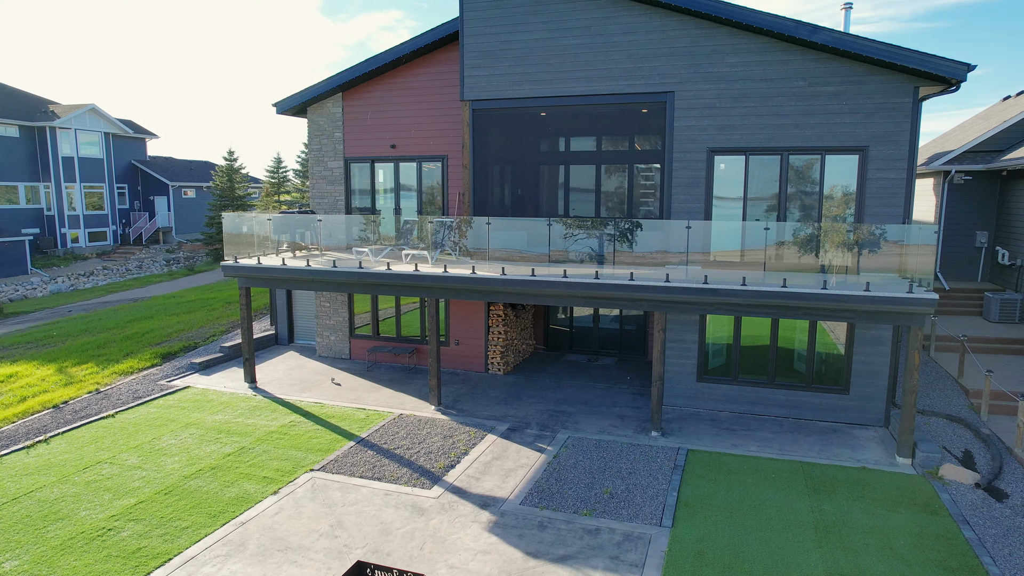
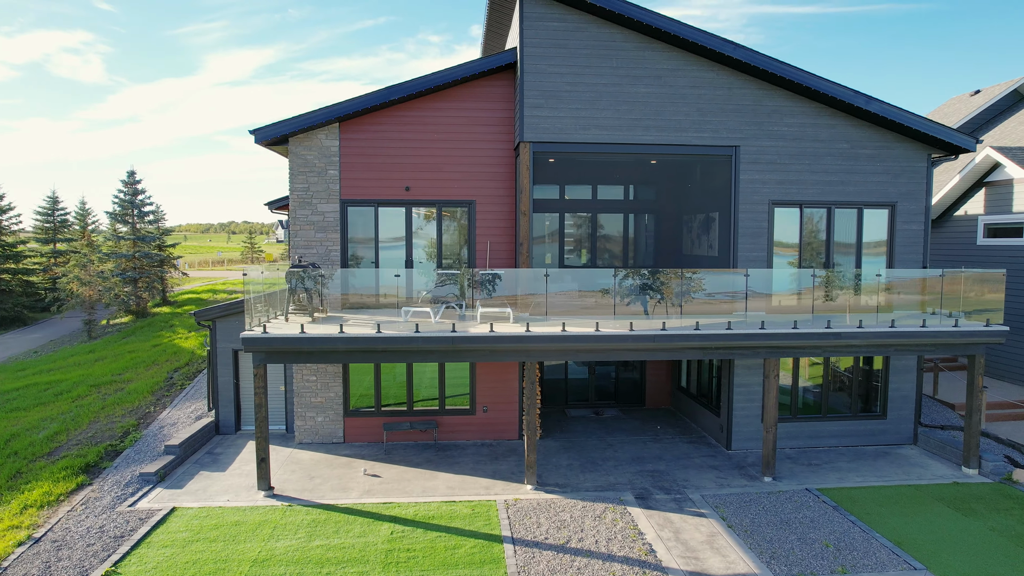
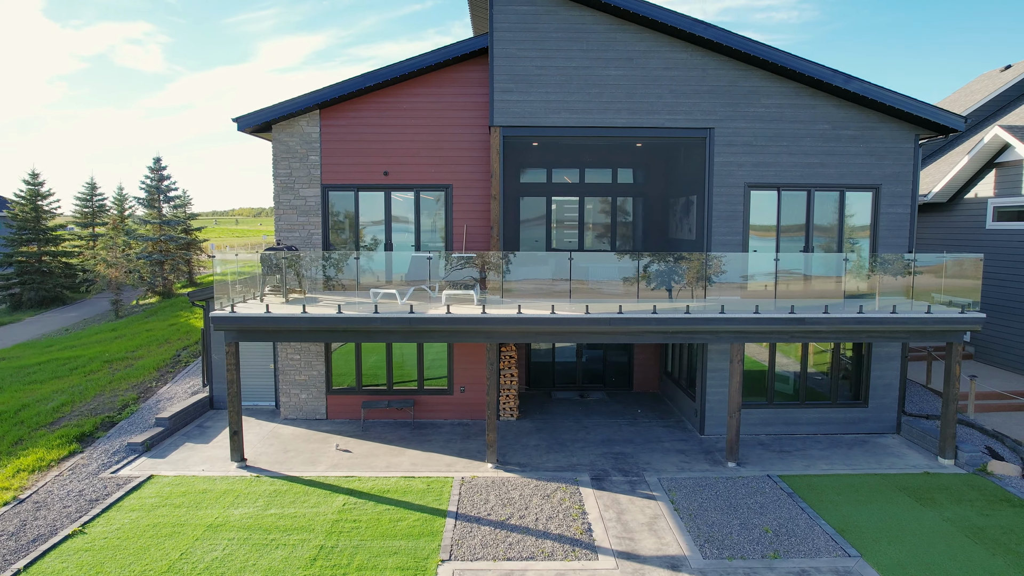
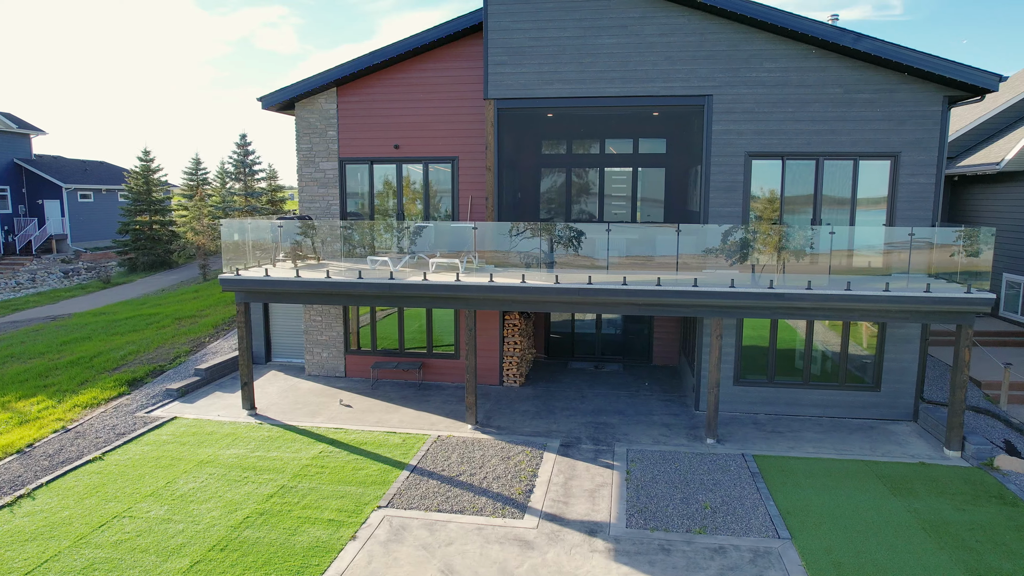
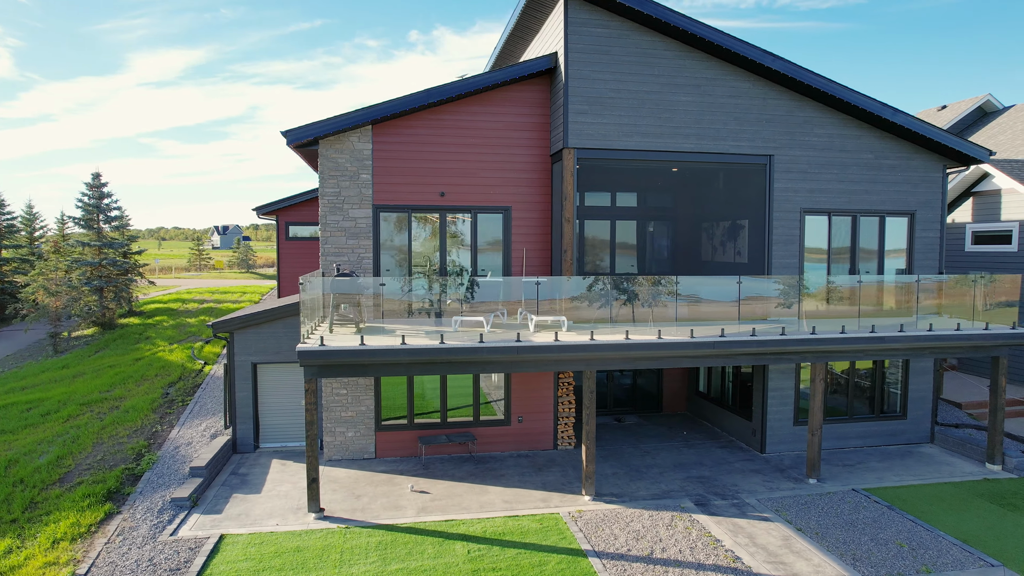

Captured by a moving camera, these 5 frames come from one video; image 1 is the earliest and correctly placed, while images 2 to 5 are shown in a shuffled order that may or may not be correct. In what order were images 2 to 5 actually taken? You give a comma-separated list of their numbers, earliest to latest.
4, 3, 2, 5
